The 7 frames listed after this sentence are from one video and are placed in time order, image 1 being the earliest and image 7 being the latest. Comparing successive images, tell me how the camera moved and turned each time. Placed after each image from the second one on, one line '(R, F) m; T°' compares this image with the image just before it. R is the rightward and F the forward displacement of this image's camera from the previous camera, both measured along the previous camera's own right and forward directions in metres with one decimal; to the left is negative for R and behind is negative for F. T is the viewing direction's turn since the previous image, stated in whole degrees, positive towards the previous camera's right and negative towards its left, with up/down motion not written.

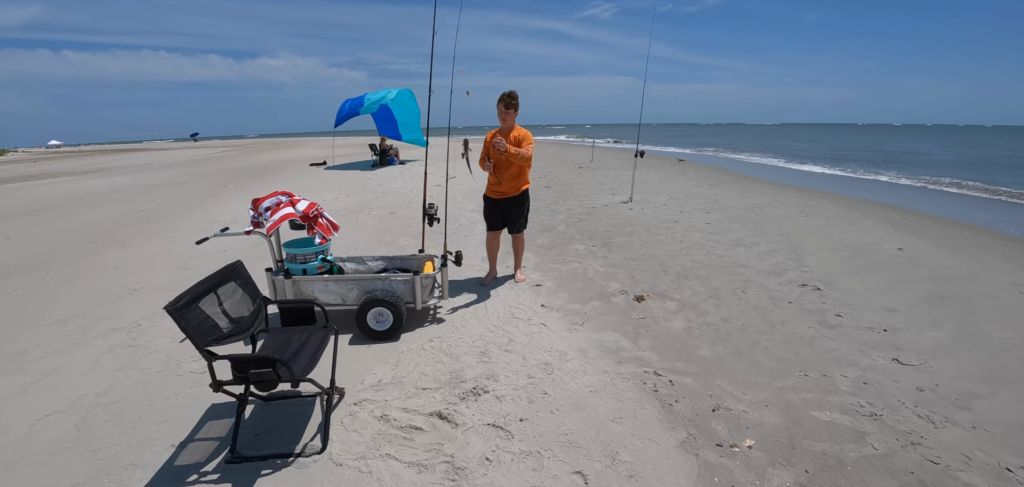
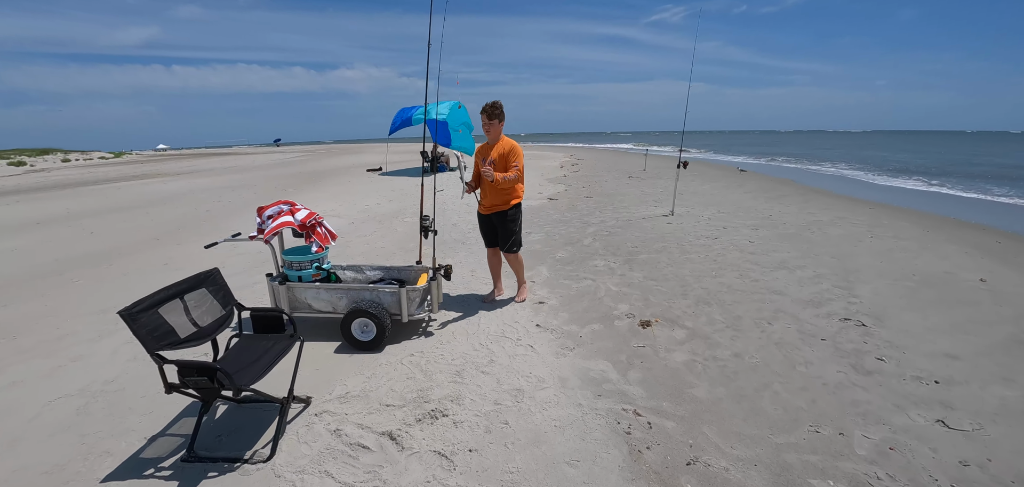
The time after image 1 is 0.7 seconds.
(+0.5, +0.2) m; -8°
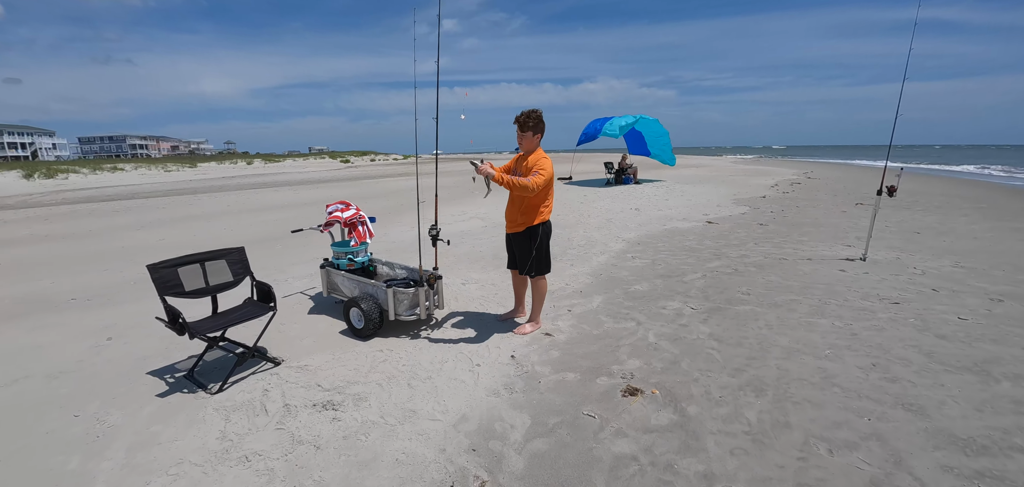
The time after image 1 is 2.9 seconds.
(+1.7, +0.7) m; -31°
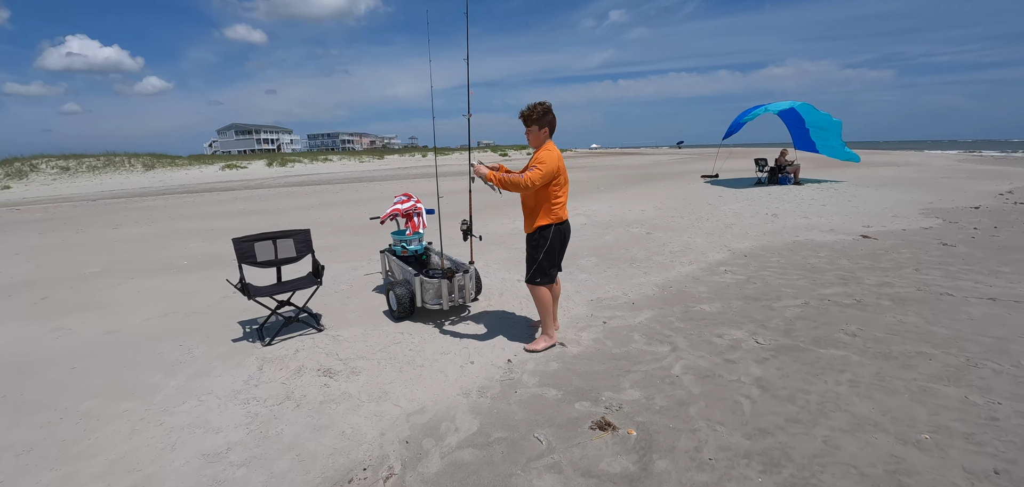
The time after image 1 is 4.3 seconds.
(+1.0, +0.3) m; -21°
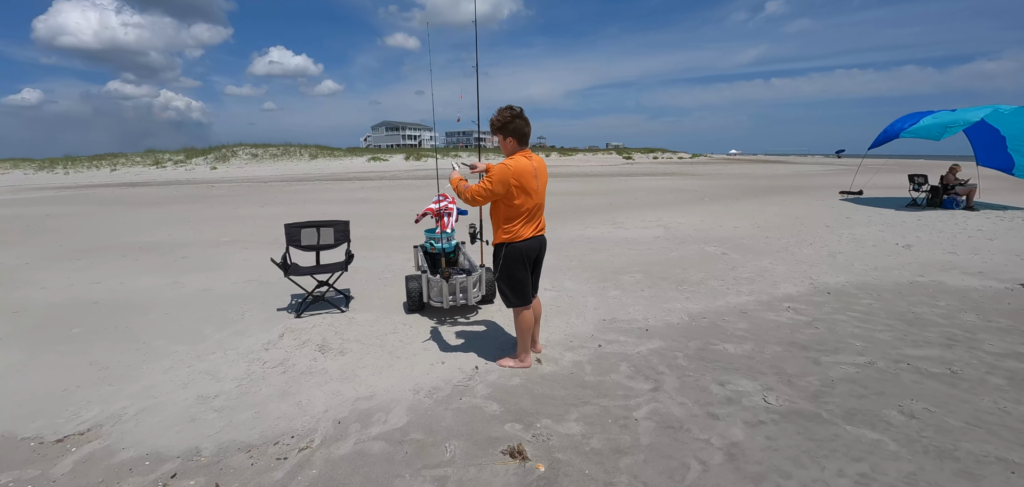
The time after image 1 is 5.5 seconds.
(+1.0, +0.2) m; -17°
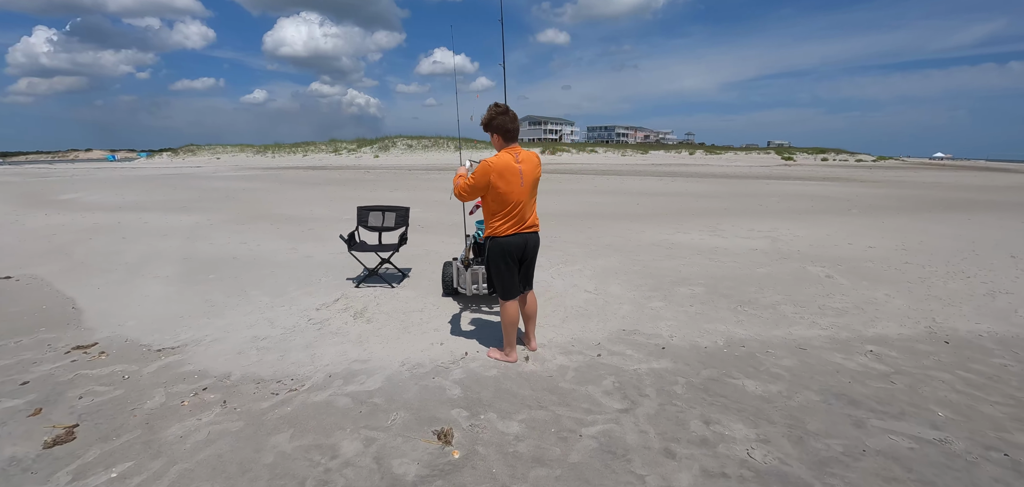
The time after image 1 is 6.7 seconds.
(+1.0, +0.1) m; -18°
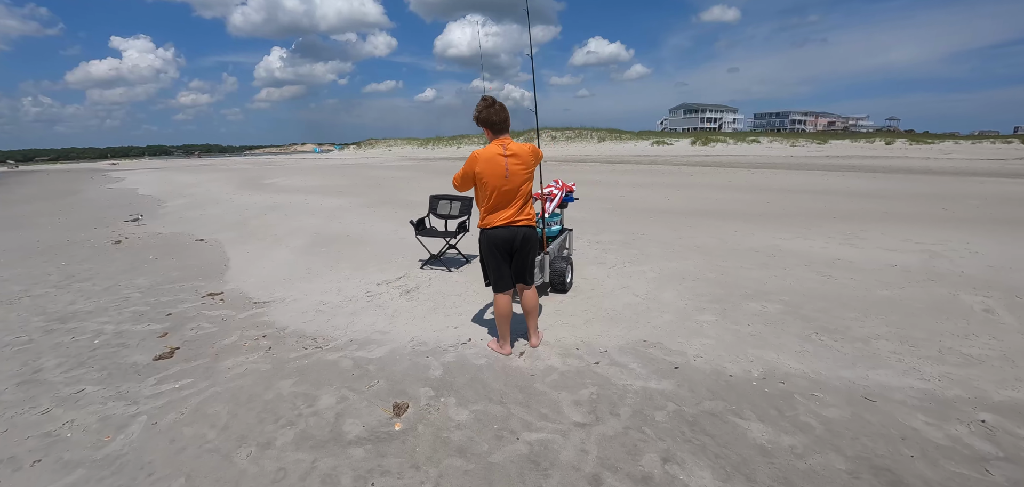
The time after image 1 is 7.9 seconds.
(+1.0, +0.2) m; -20°
